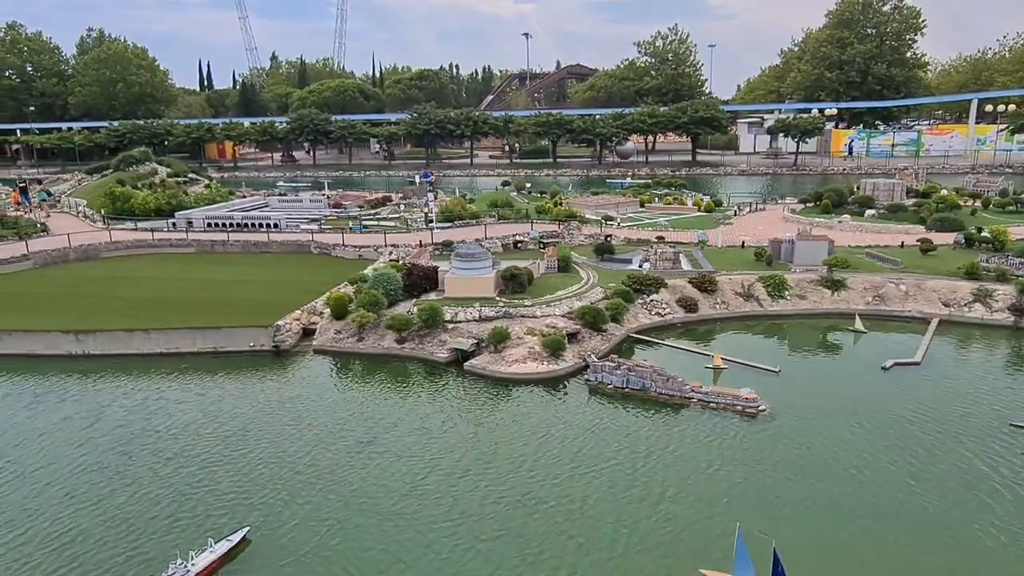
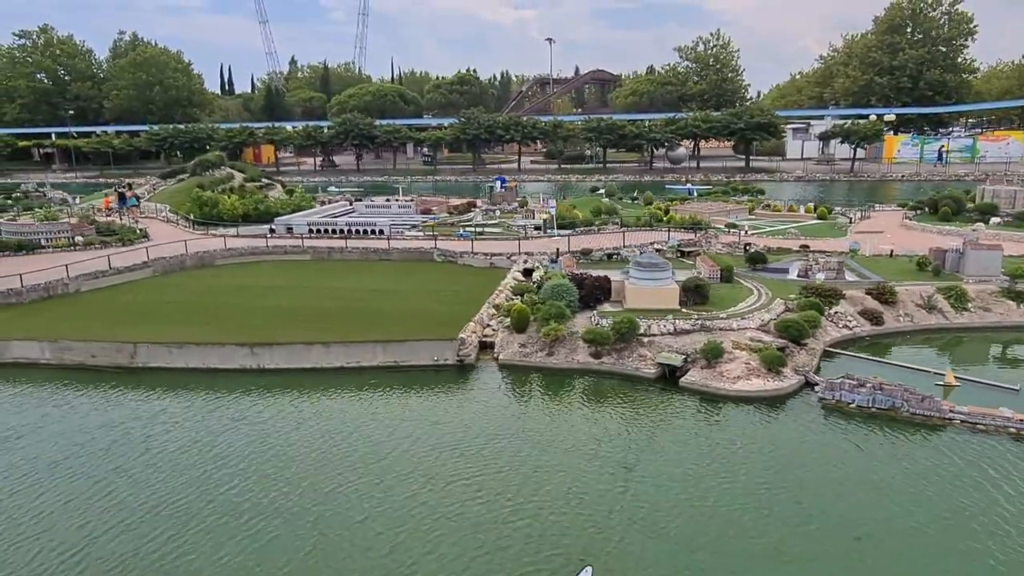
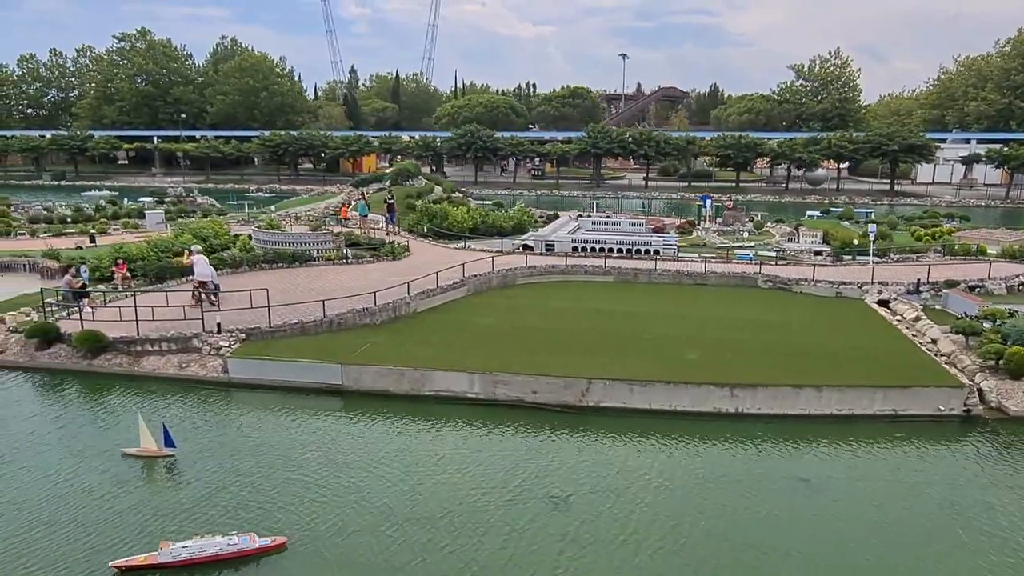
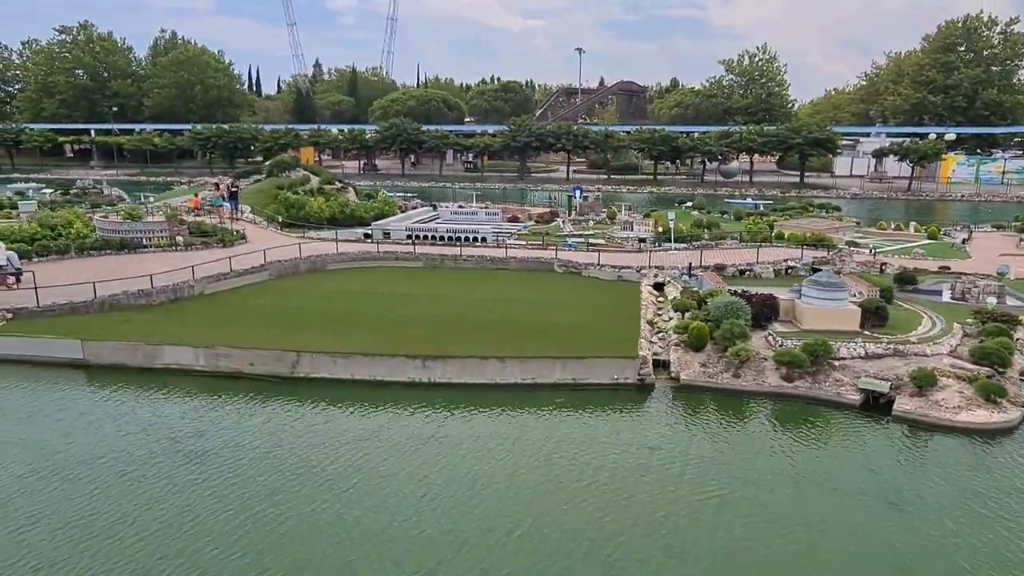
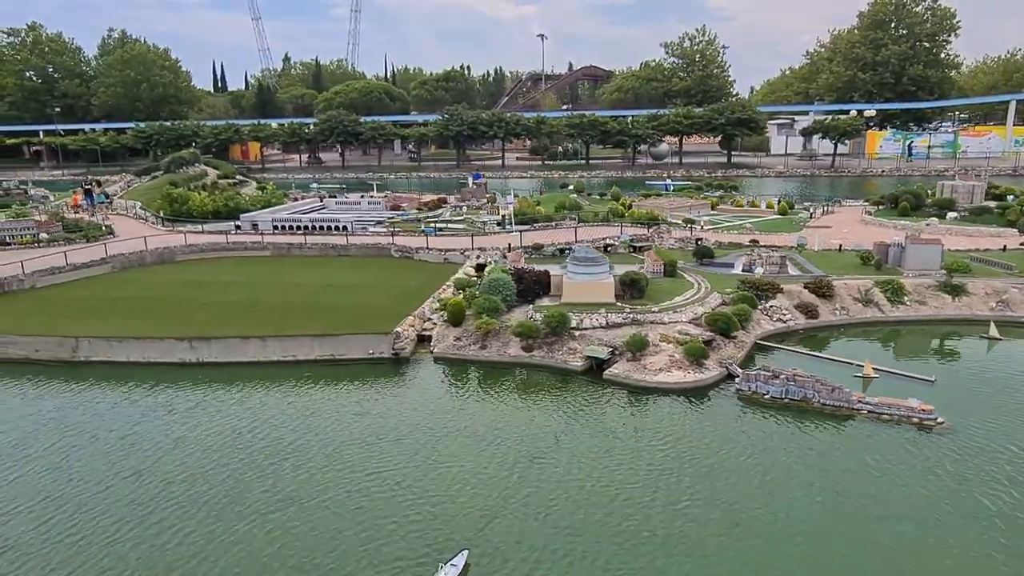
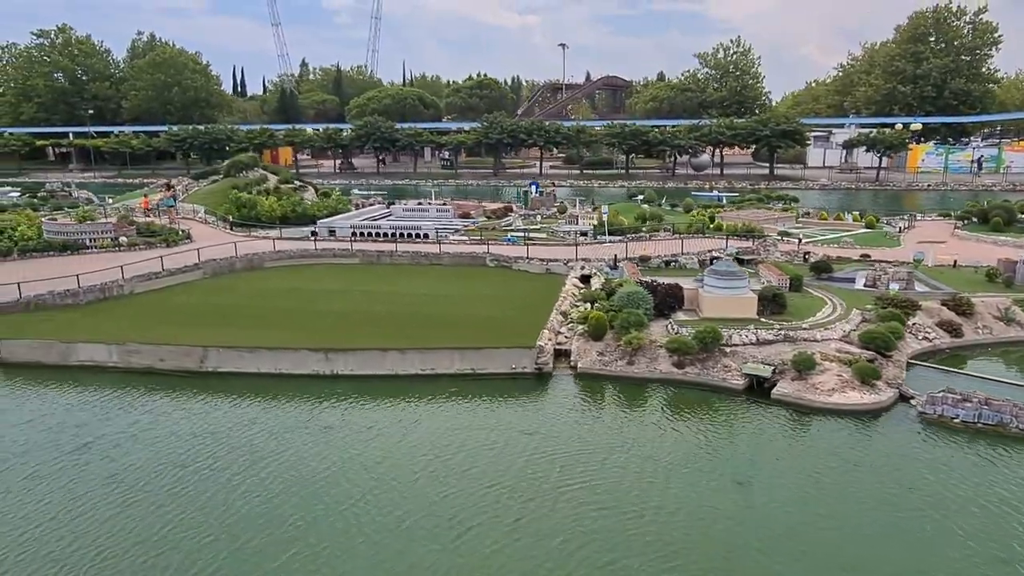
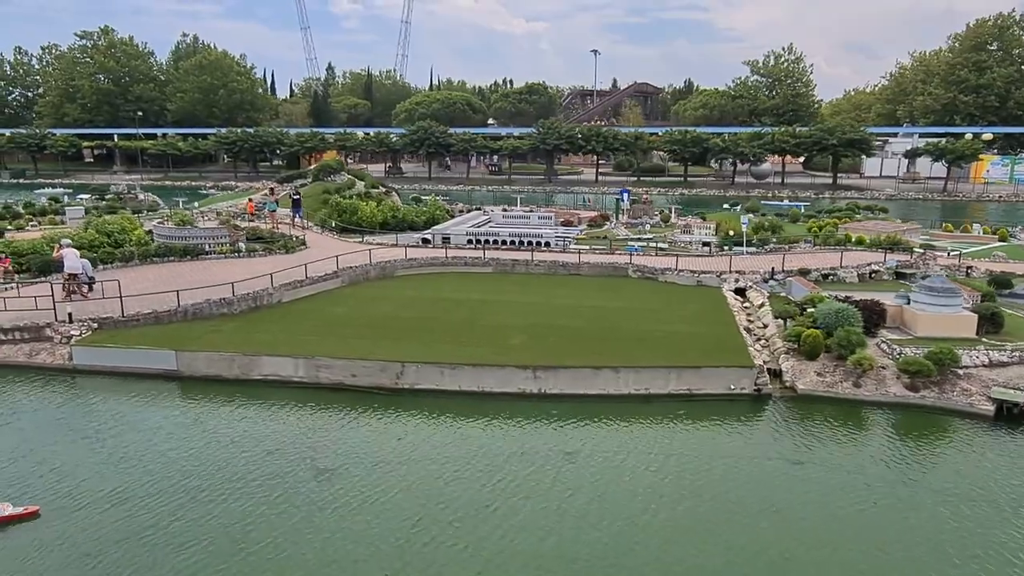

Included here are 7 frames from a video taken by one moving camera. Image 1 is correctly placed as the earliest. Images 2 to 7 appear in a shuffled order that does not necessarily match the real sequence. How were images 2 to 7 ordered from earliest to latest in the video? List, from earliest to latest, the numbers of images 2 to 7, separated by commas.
5, 2, 6, 4, 7, 3
